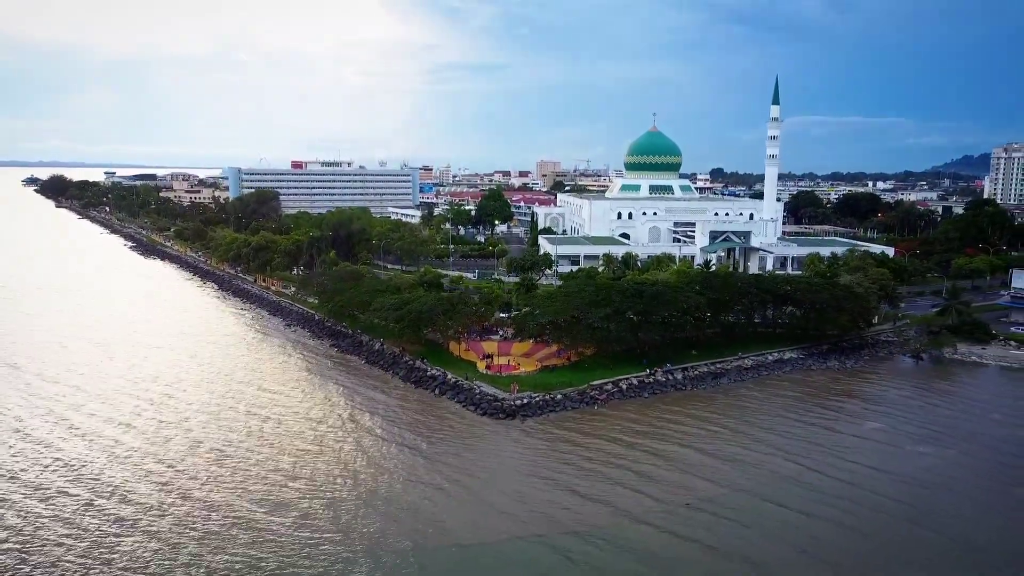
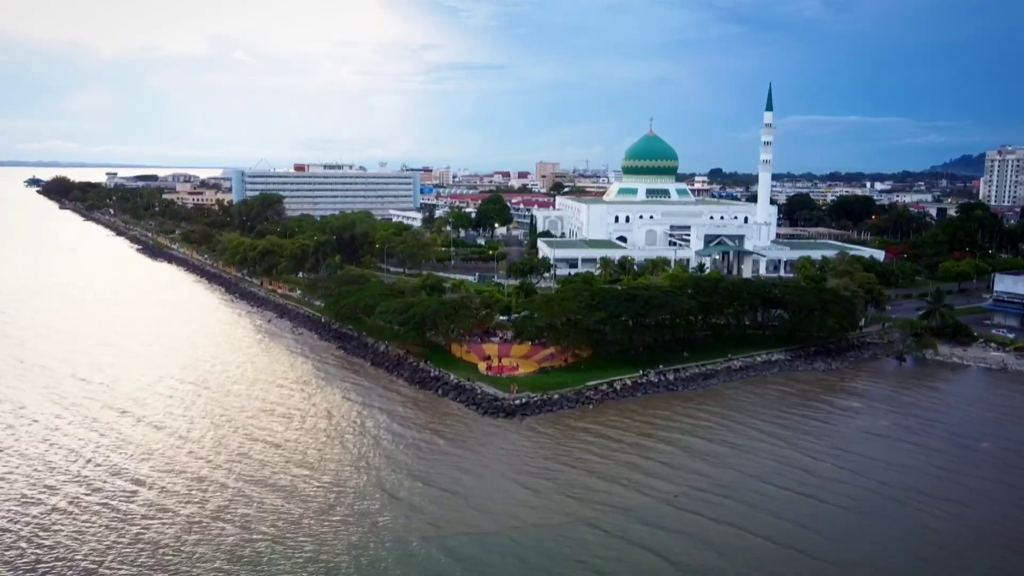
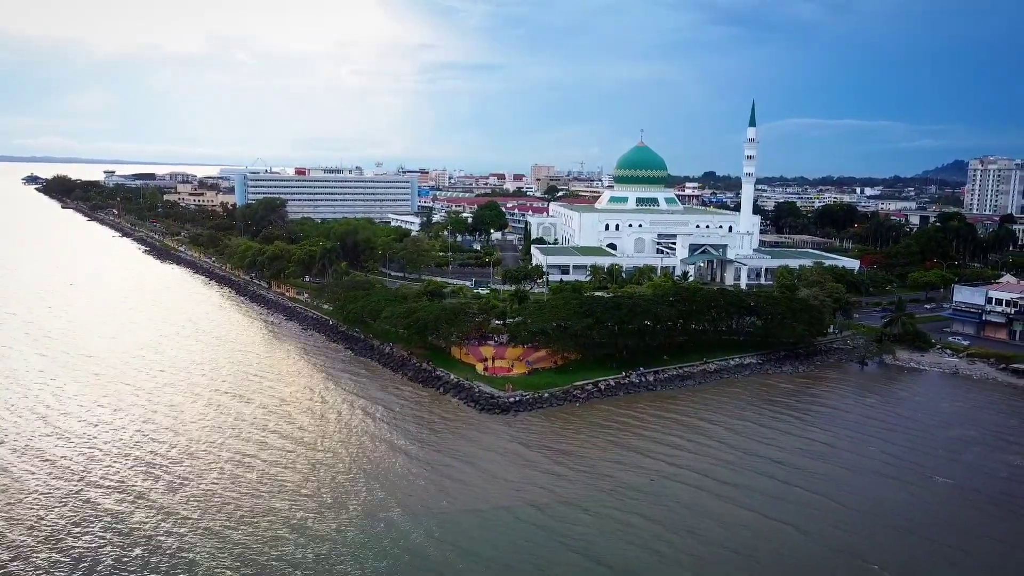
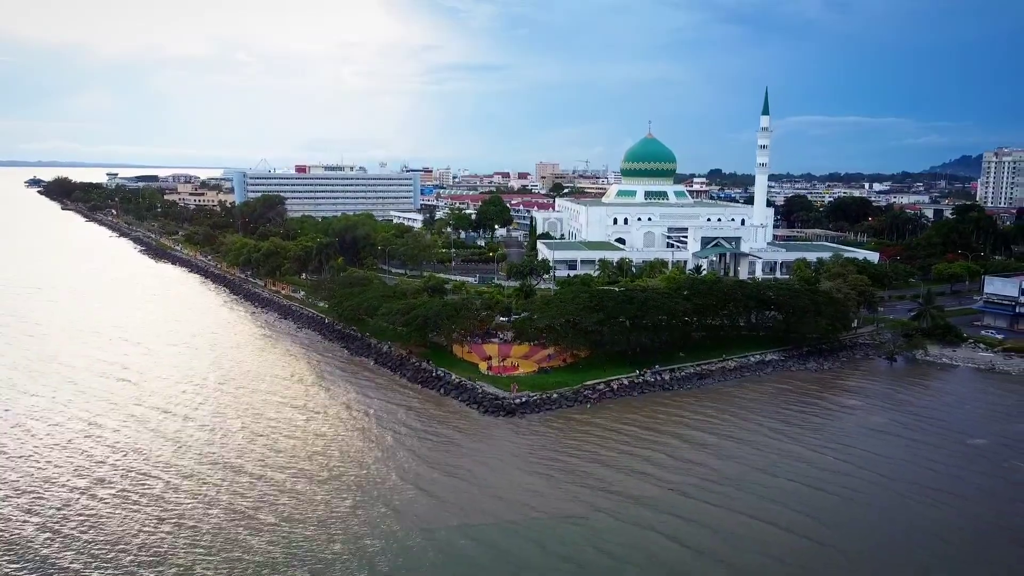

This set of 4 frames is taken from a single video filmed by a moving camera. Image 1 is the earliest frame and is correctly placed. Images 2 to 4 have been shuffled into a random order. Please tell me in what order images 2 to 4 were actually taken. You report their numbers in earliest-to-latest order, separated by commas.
4, 3, 2
